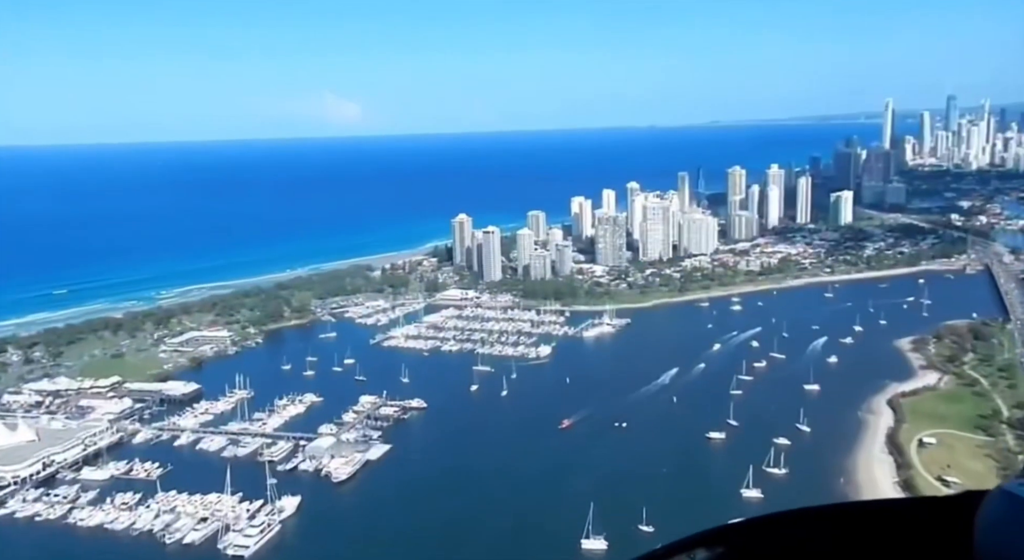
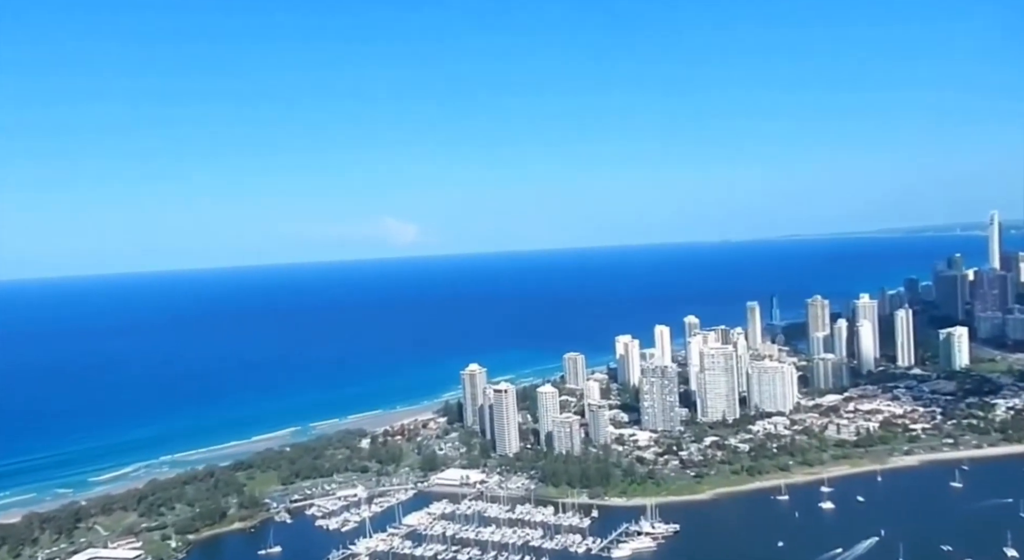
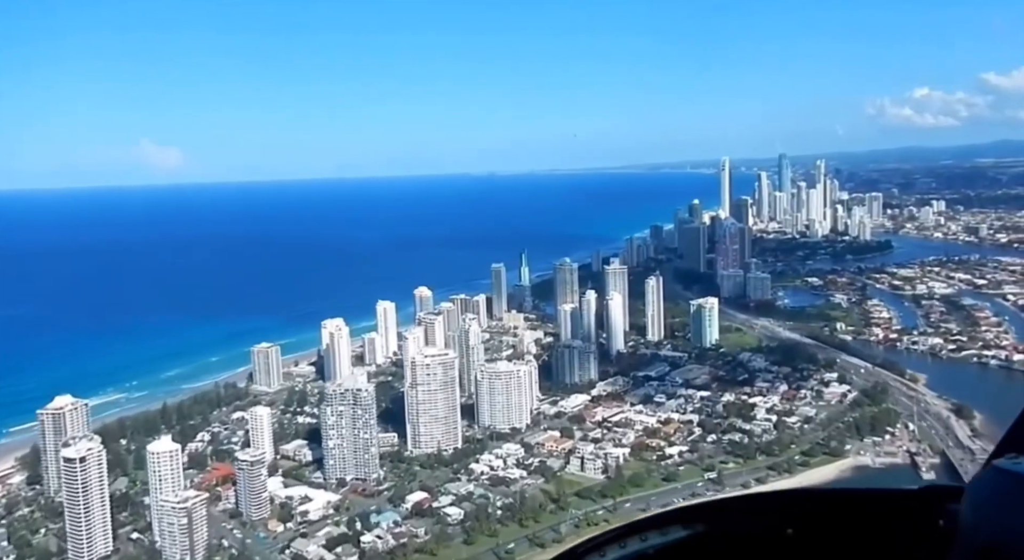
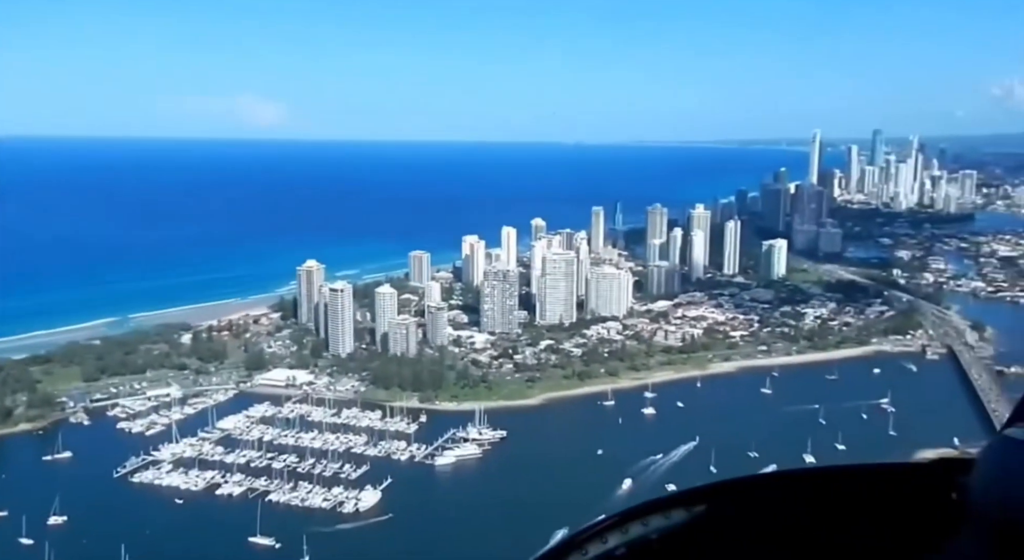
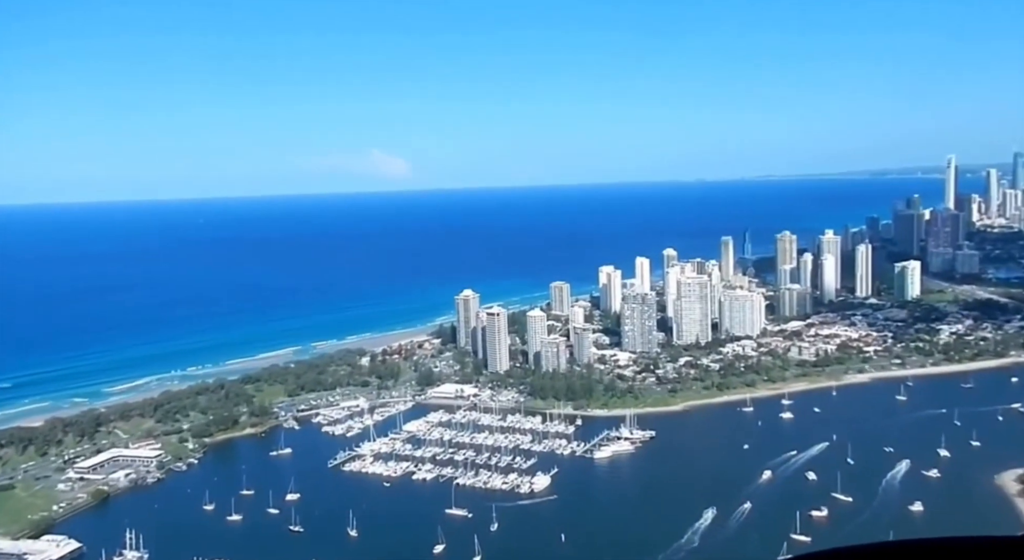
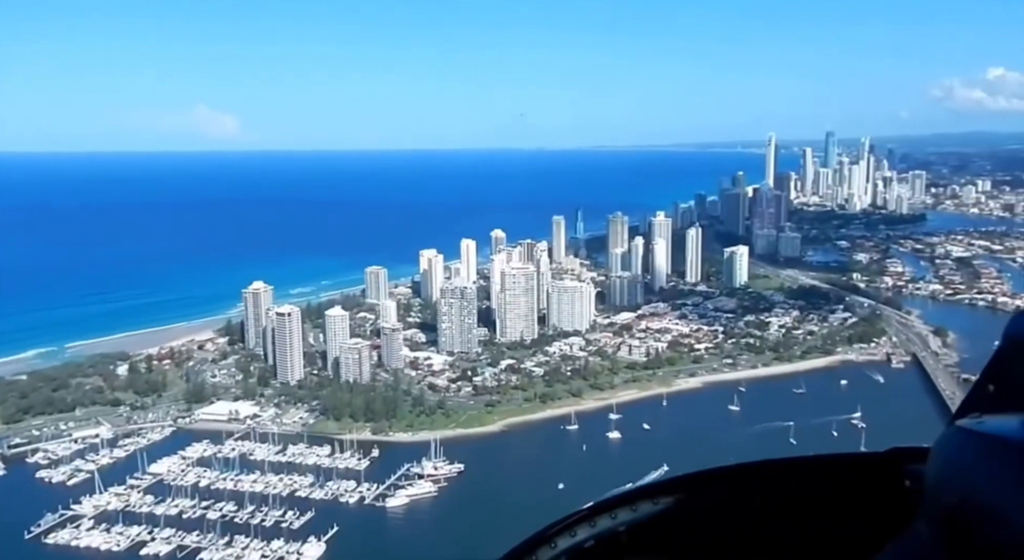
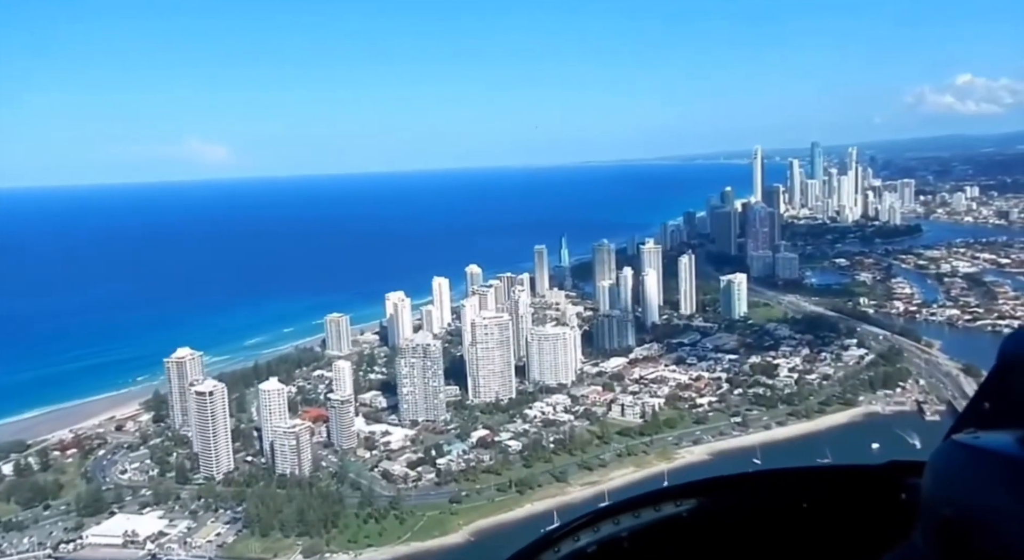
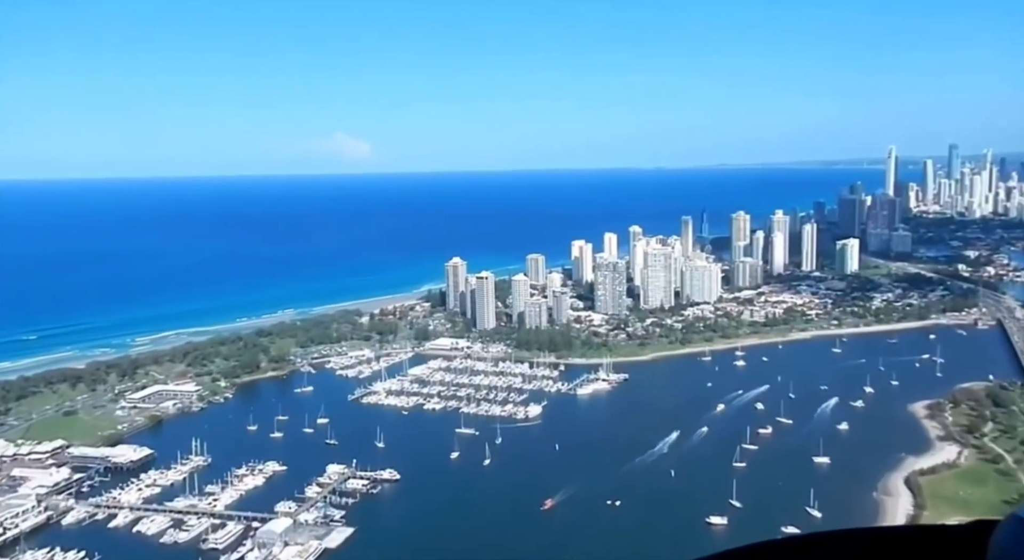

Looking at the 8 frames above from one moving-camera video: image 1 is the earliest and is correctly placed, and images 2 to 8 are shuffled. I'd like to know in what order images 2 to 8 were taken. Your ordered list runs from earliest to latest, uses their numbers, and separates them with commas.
8, 5, 2, 4, 6, 7, 3
